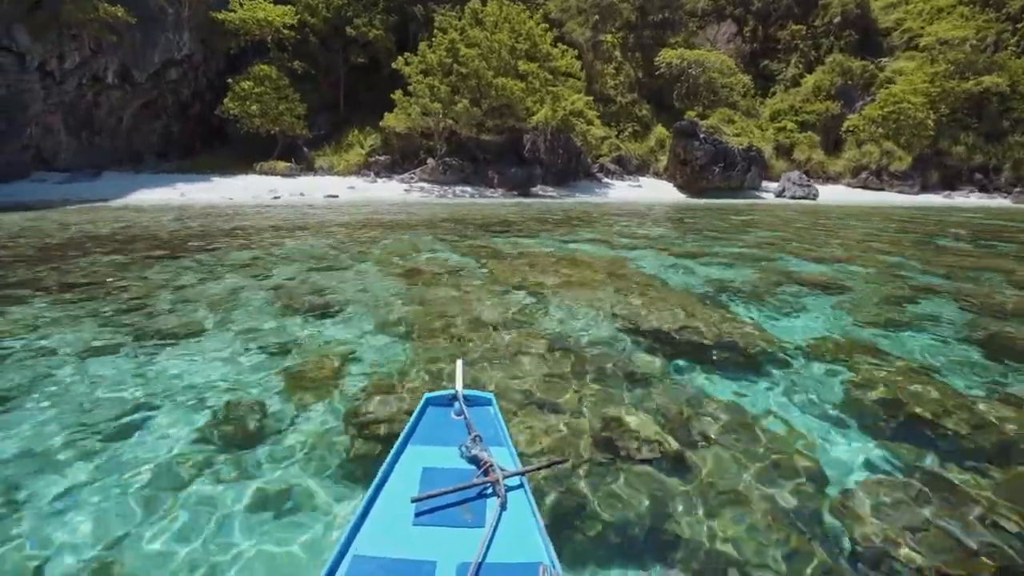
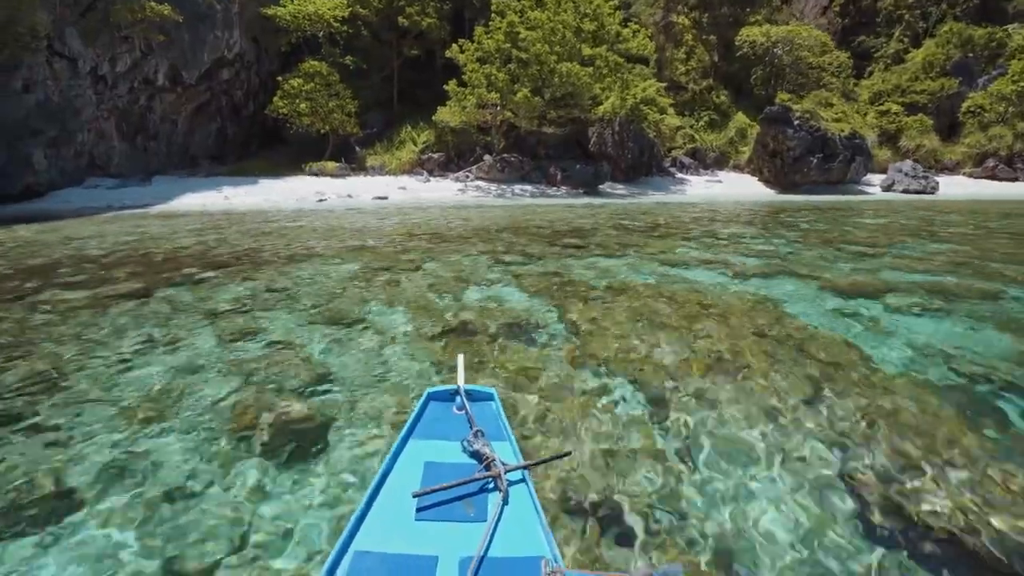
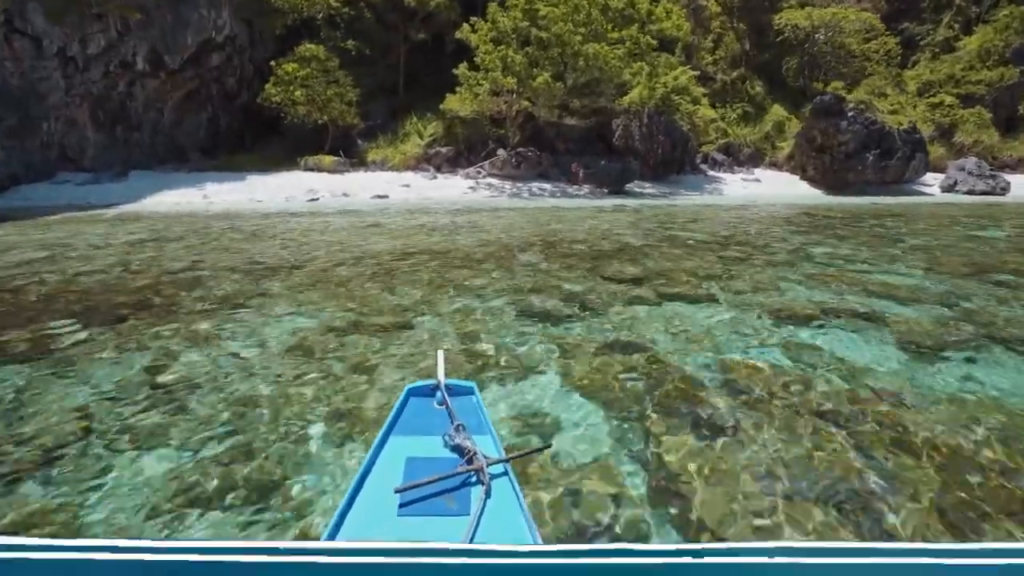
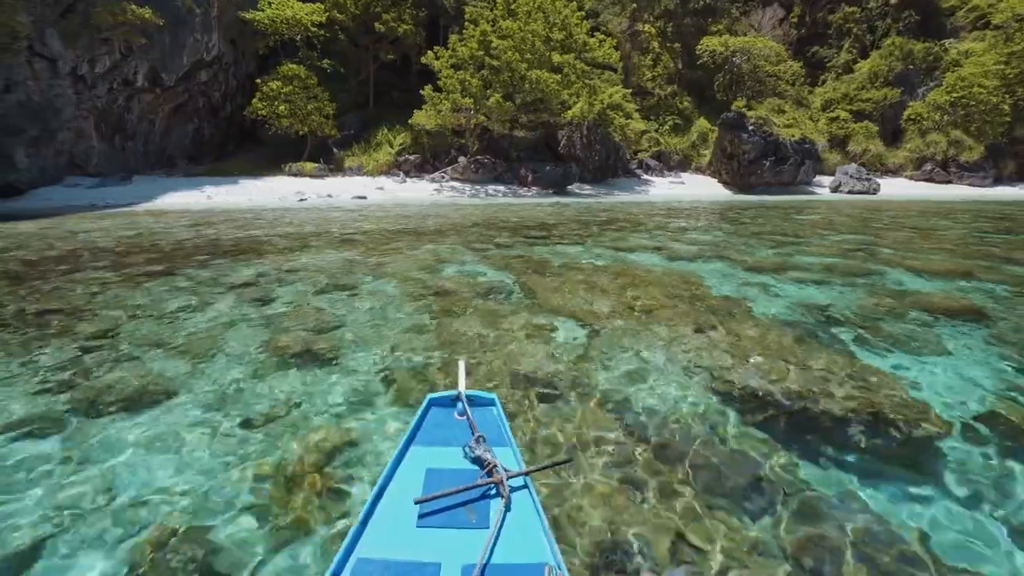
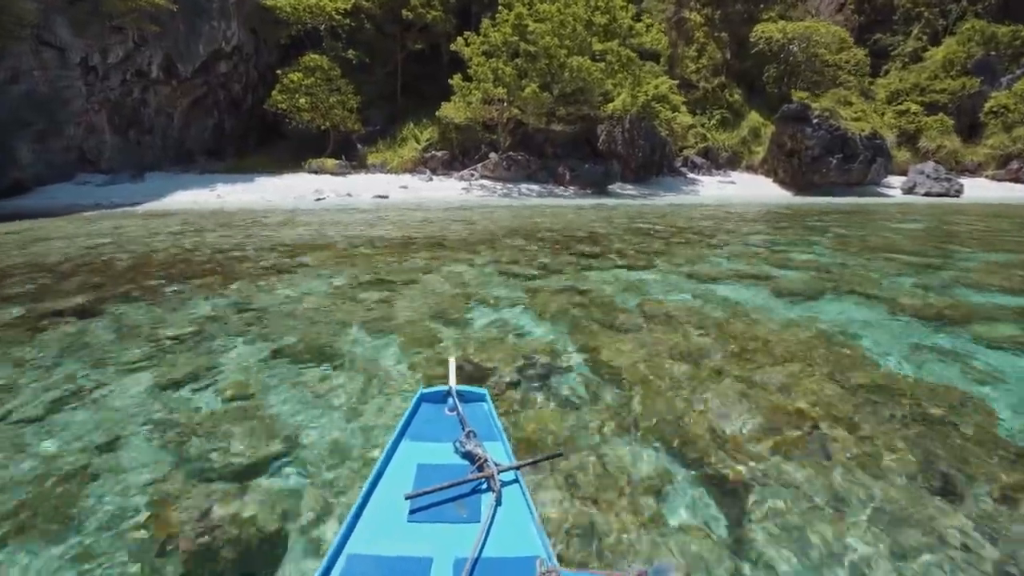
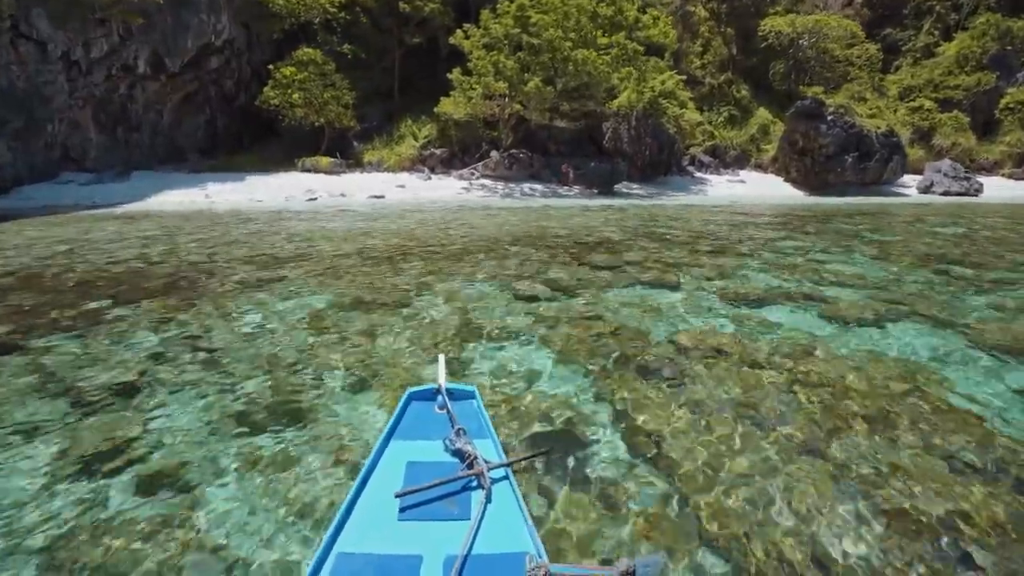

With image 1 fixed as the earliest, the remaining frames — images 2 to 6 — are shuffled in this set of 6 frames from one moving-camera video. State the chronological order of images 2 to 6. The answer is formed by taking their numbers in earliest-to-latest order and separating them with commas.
4, 2, 5, 6, 3
